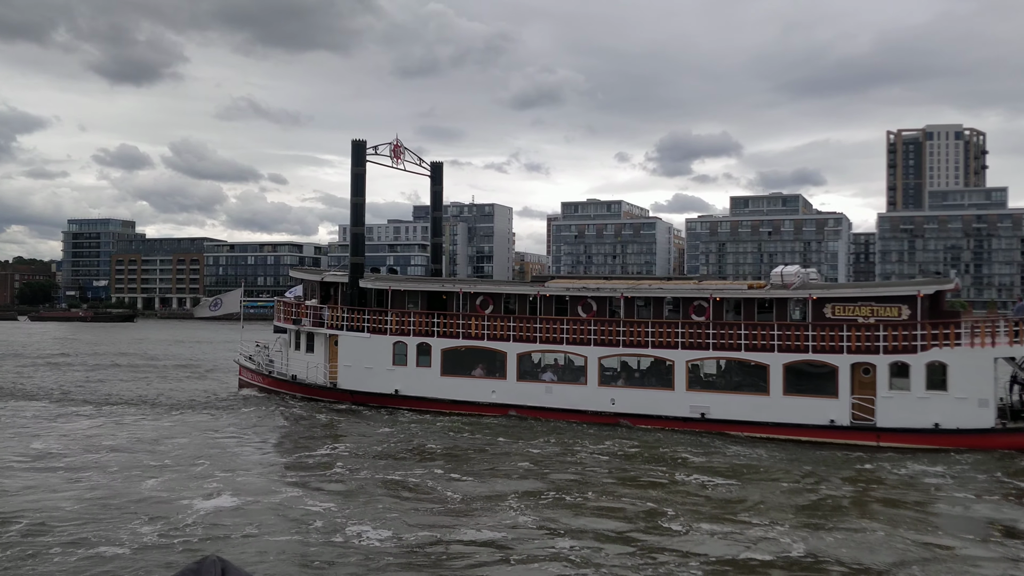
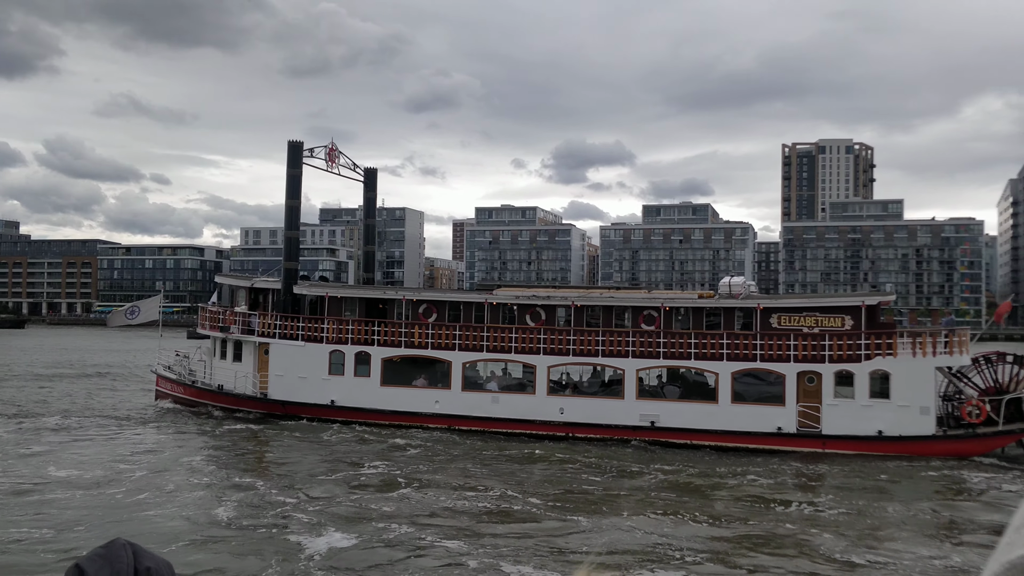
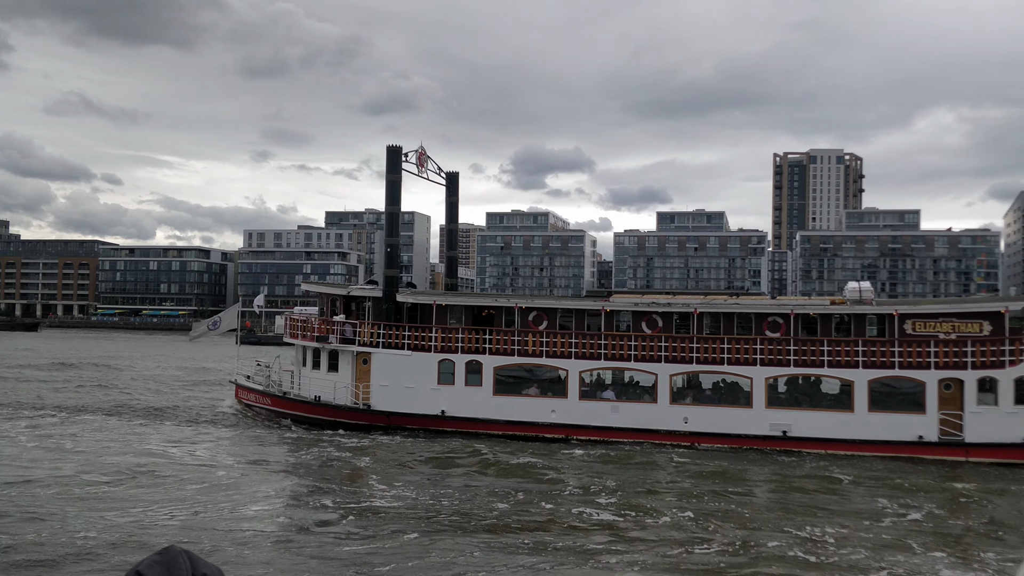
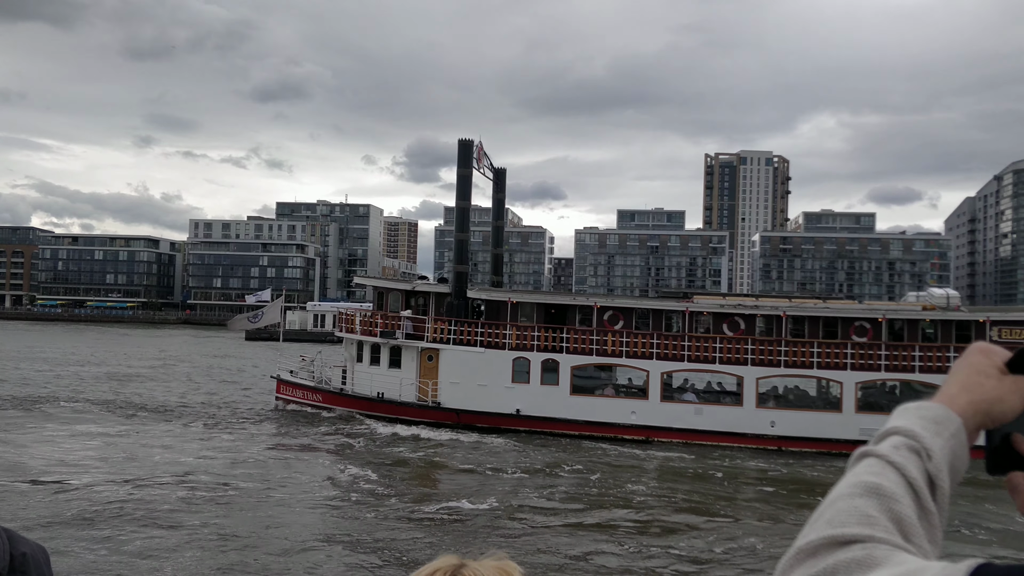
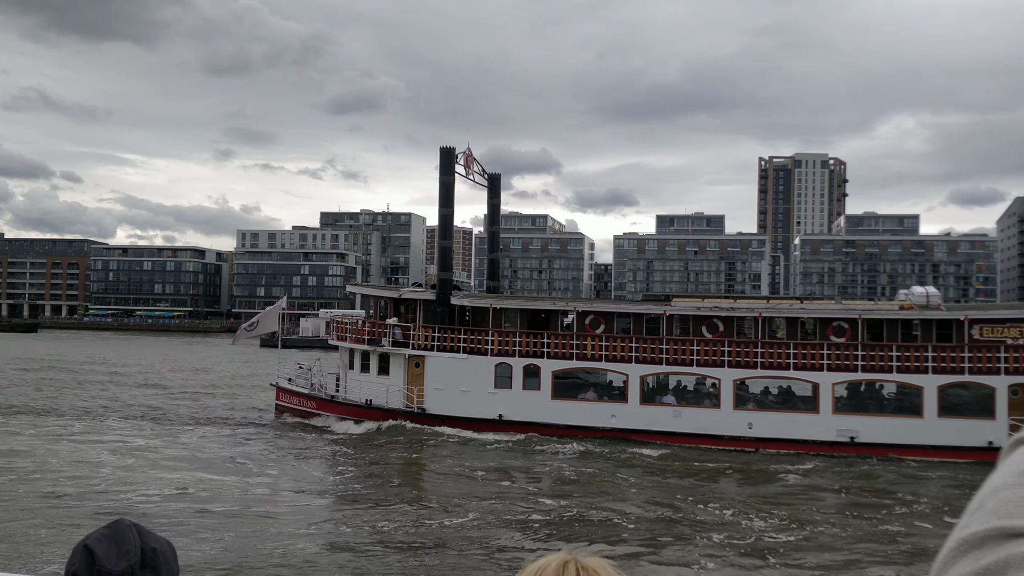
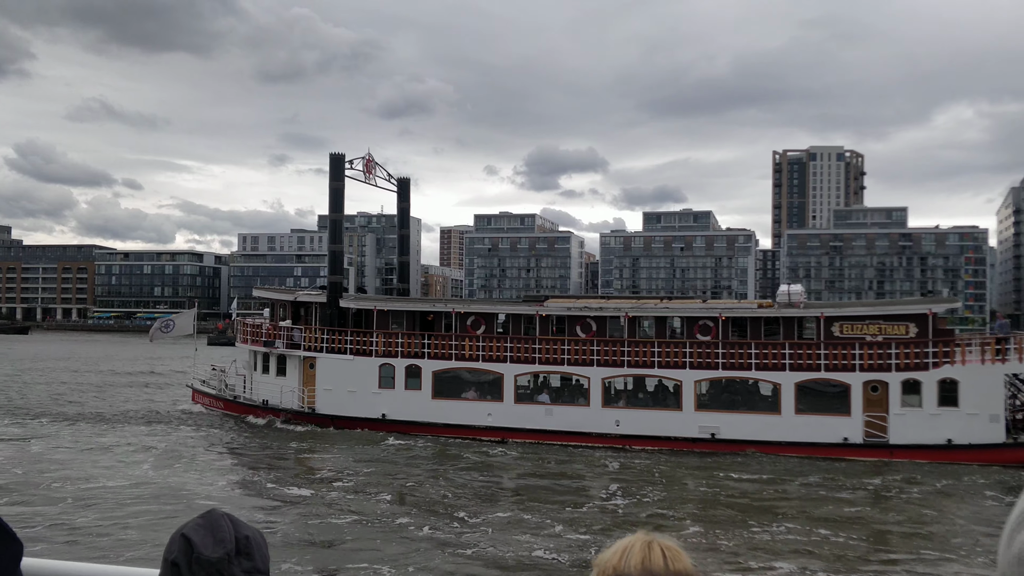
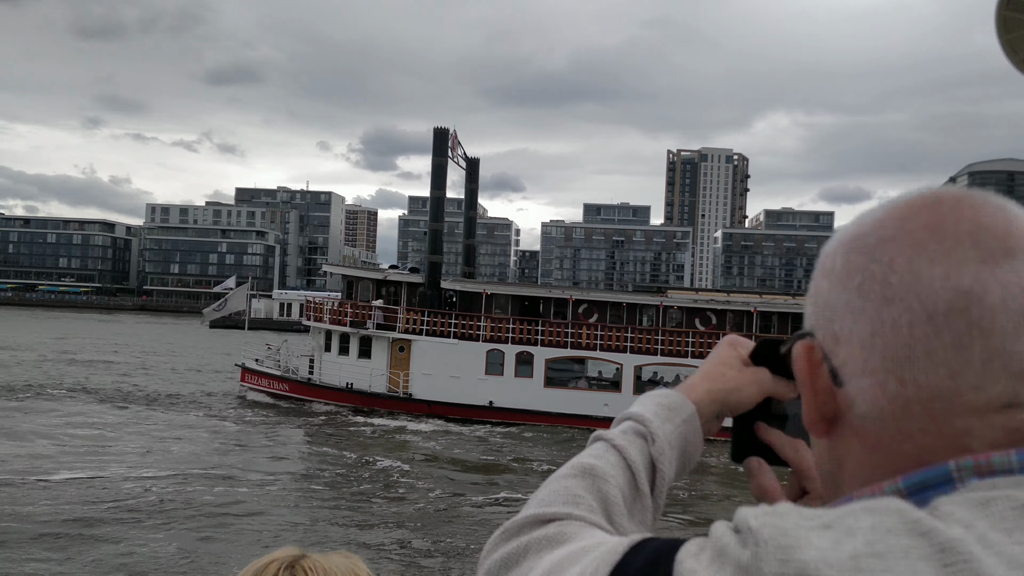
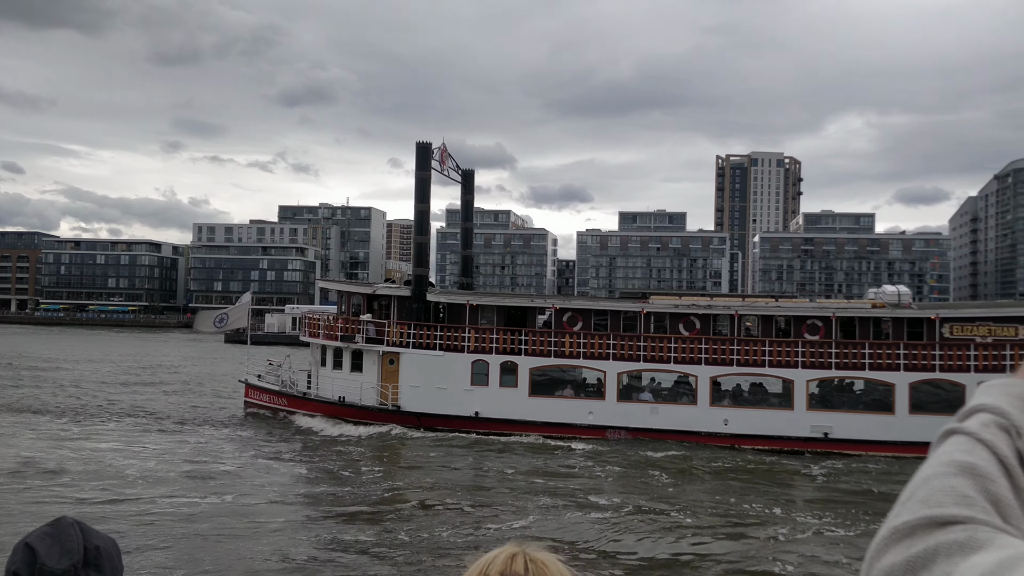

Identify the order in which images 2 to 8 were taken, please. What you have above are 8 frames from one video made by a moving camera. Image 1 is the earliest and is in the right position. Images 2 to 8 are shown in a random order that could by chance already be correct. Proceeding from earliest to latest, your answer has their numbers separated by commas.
2, 6, 3, 5, 8, 4, 7
